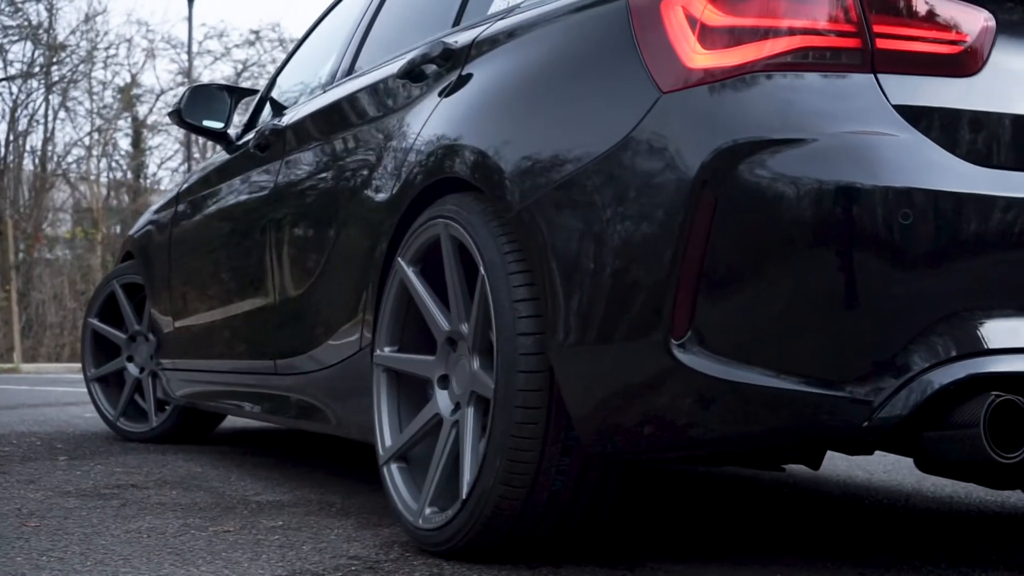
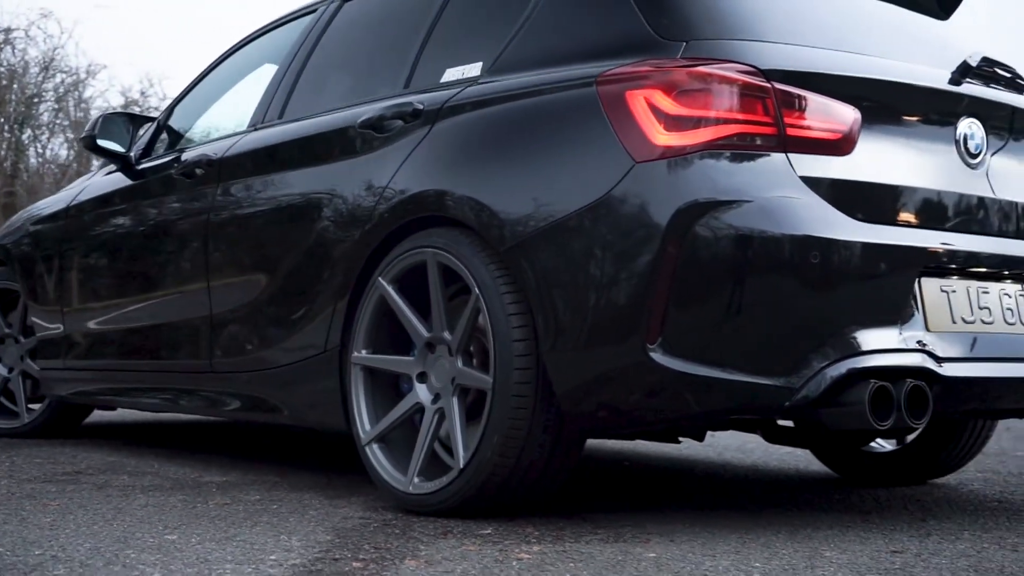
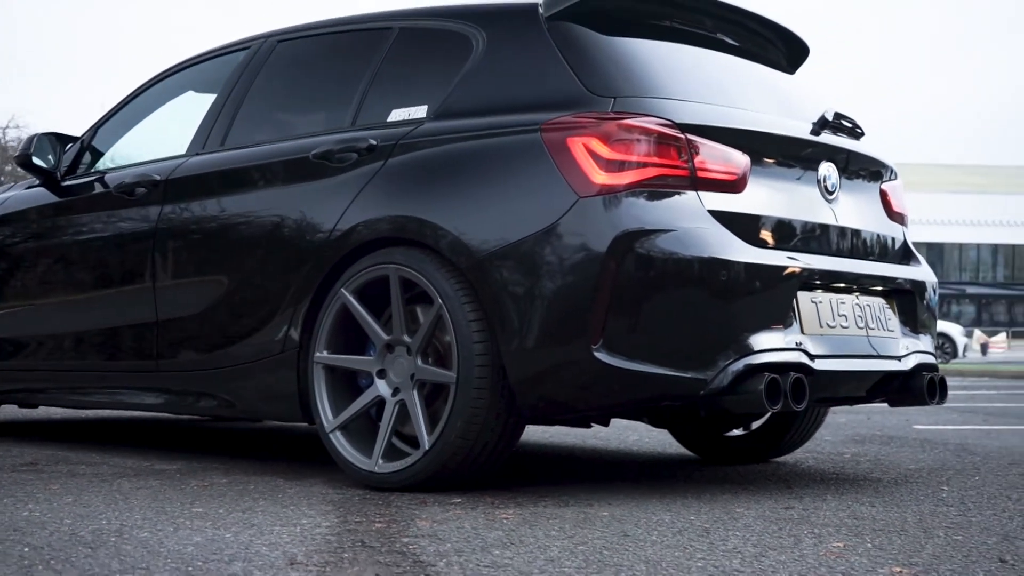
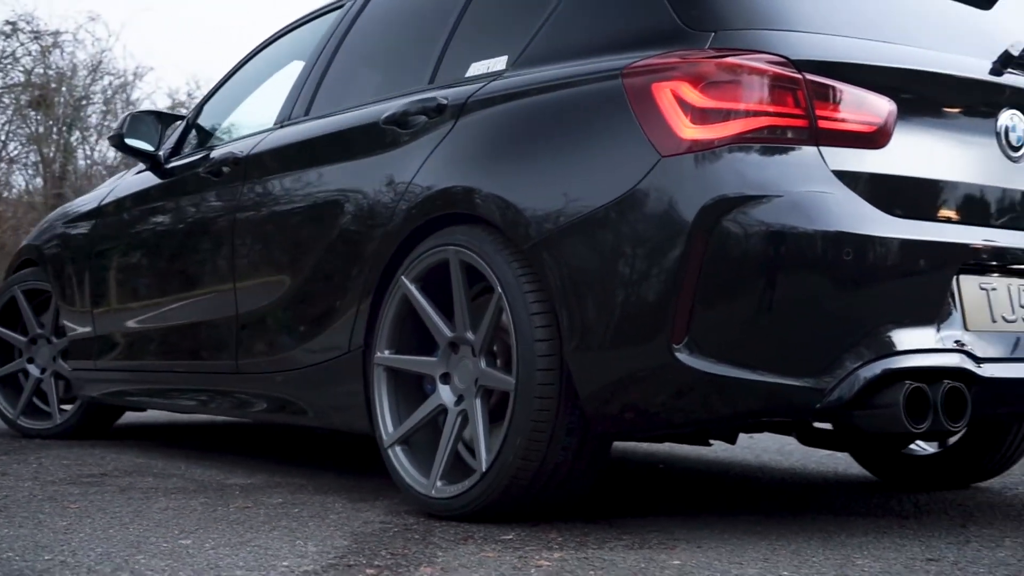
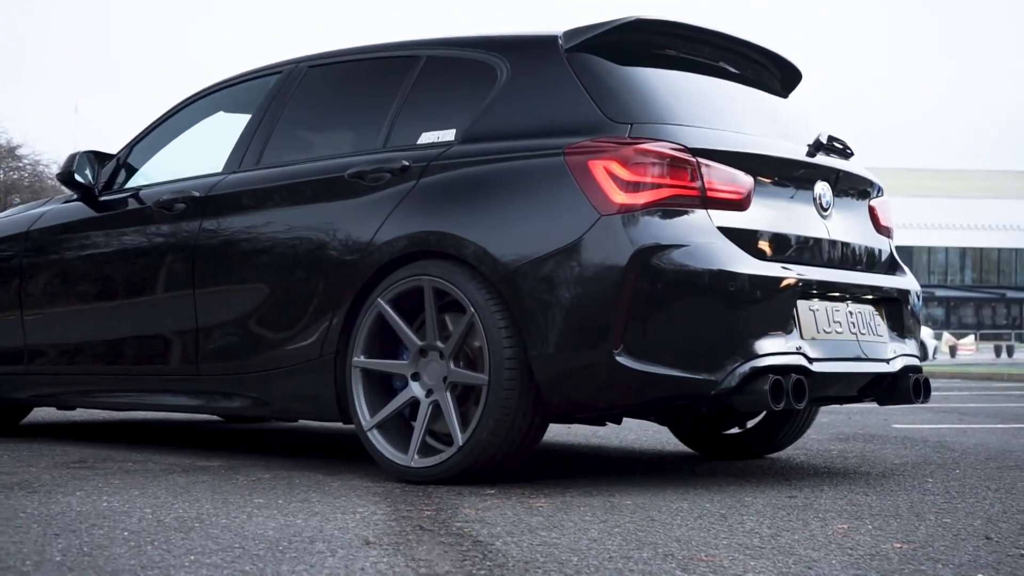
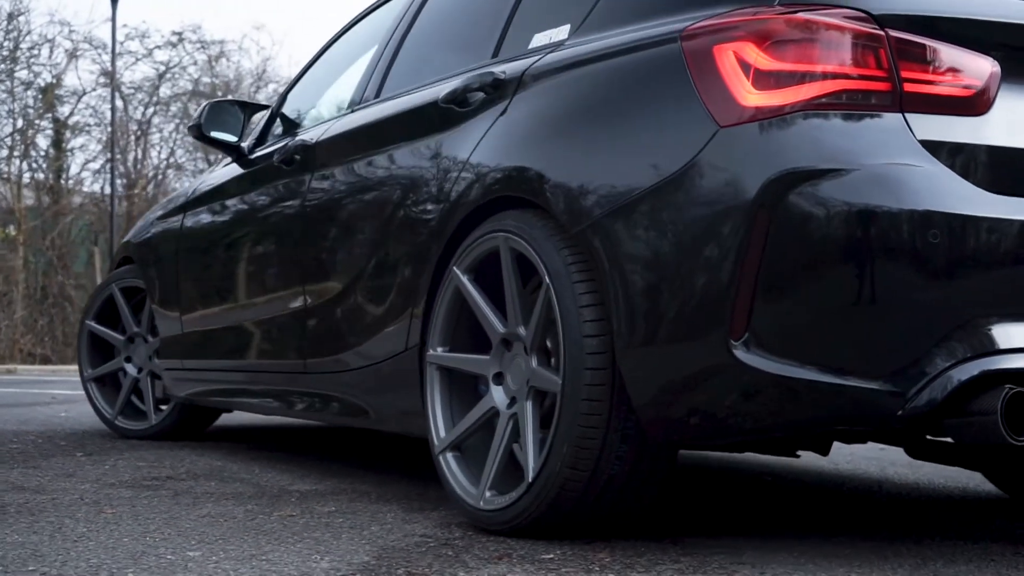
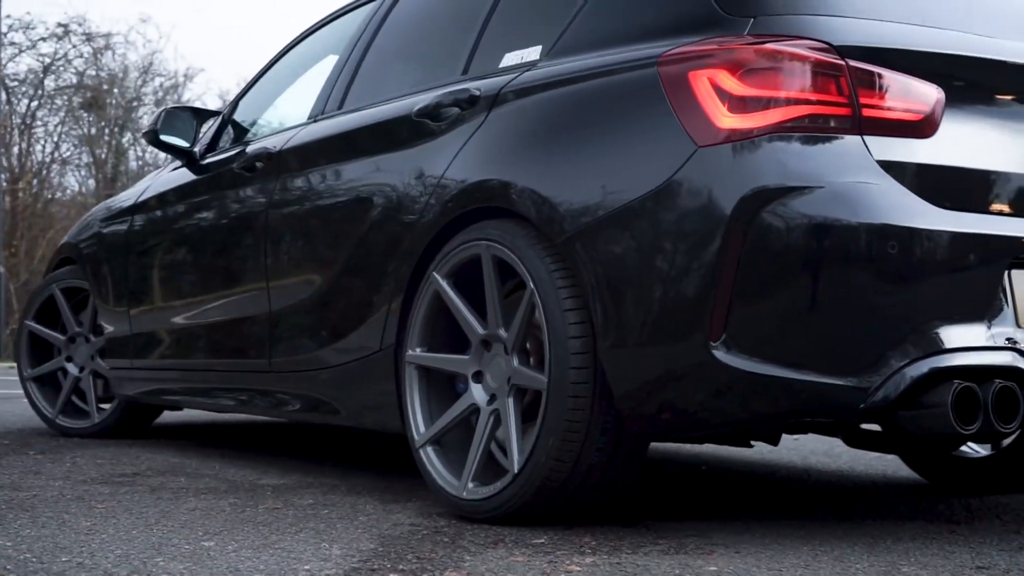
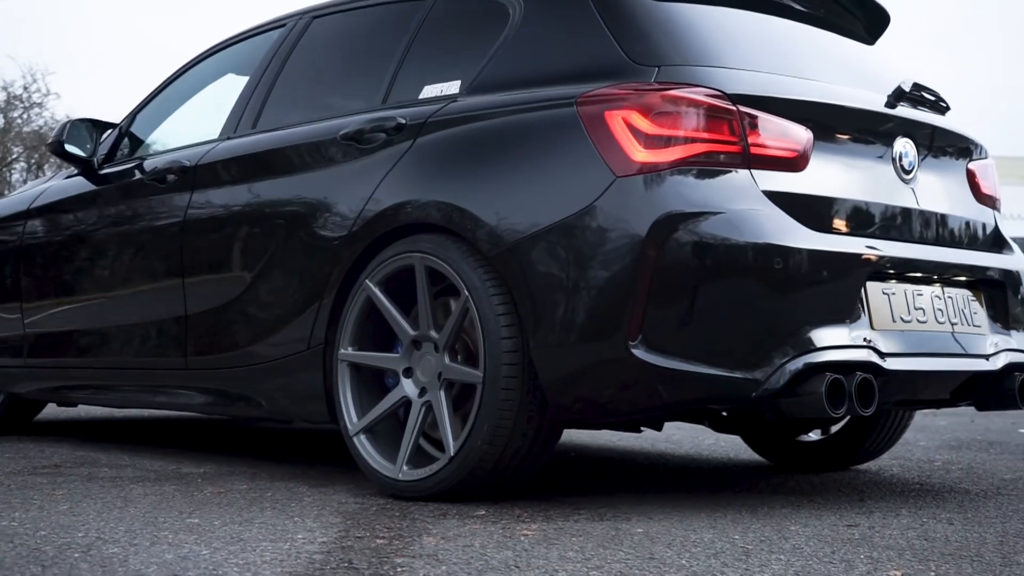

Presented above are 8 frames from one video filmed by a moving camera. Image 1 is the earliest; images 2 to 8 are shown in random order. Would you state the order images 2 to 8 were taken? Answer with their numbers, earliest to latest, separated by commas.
6, 7, 4, 2, 8, 3, 5
